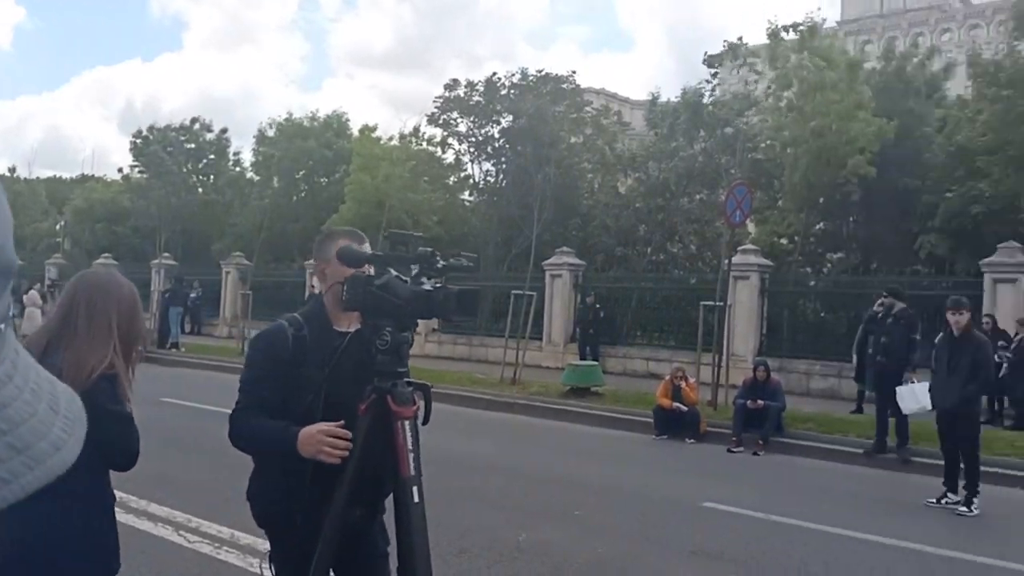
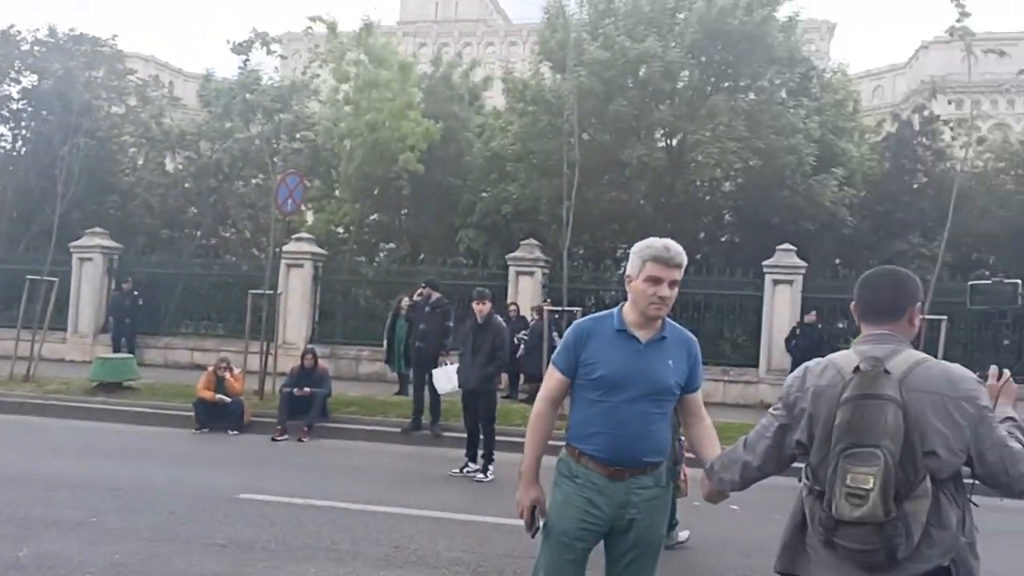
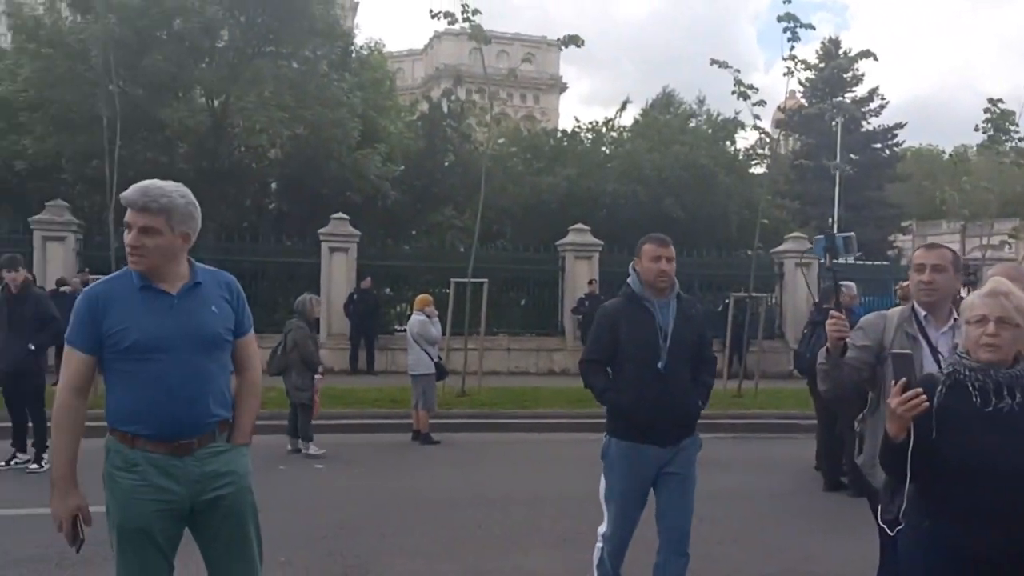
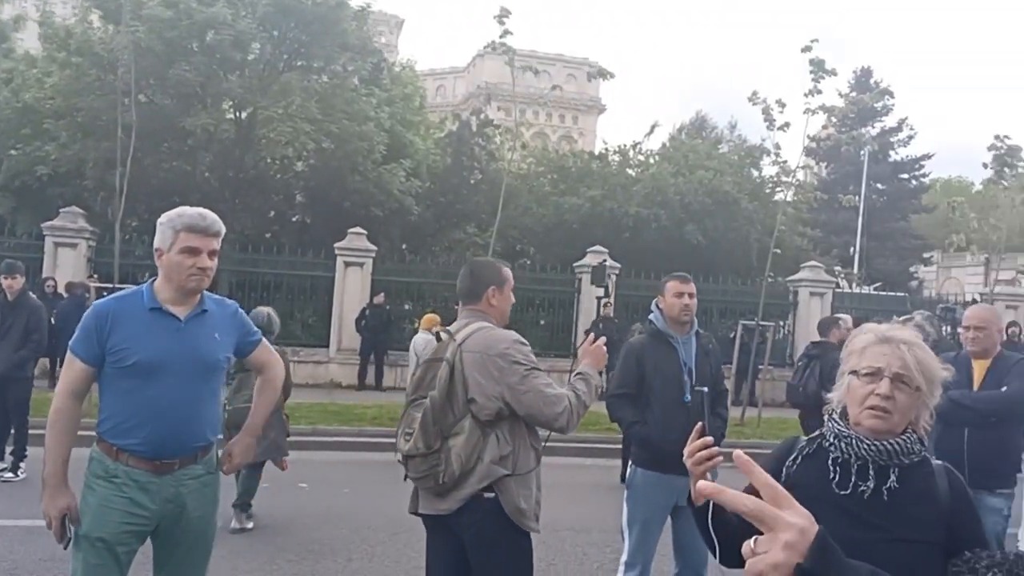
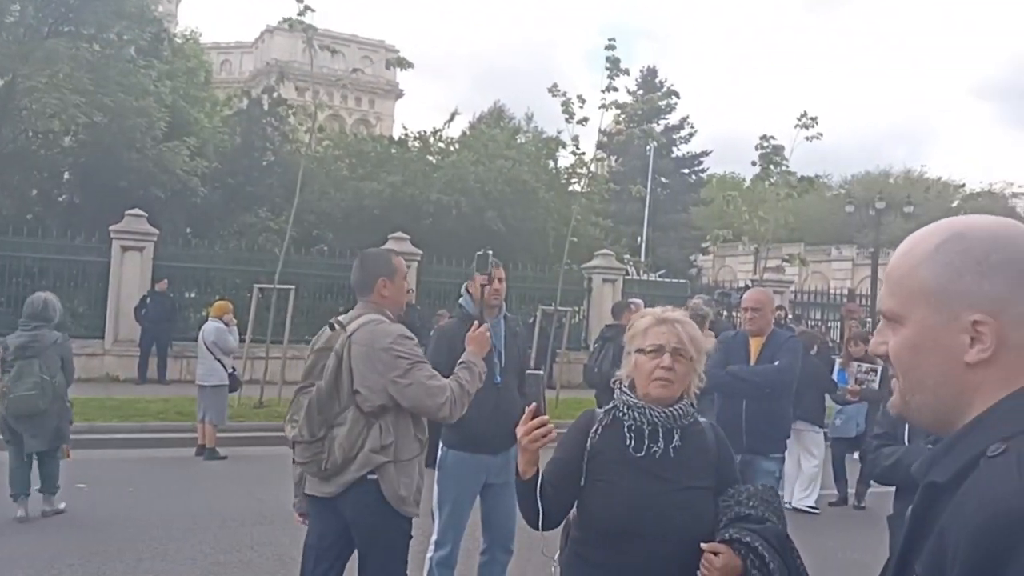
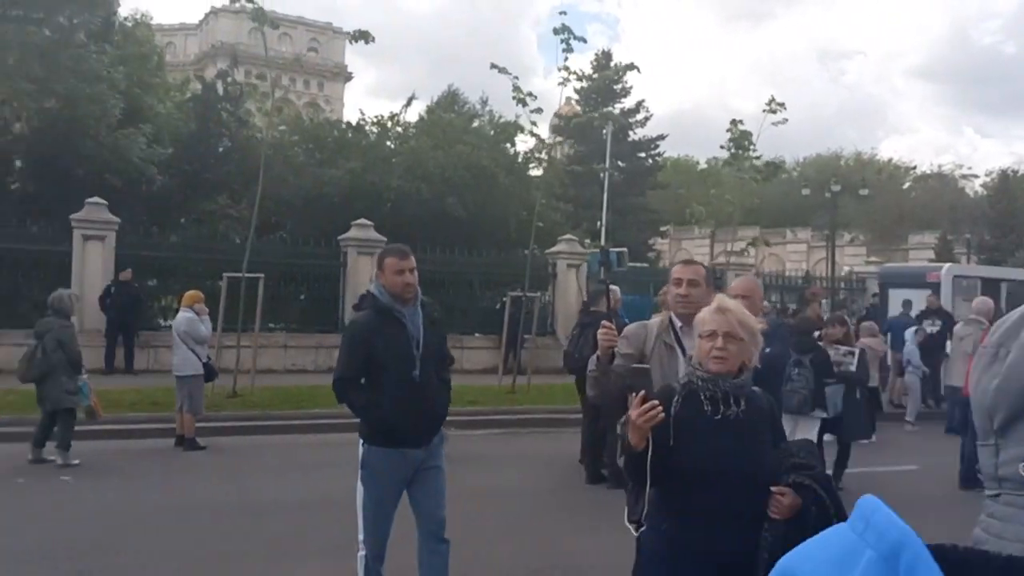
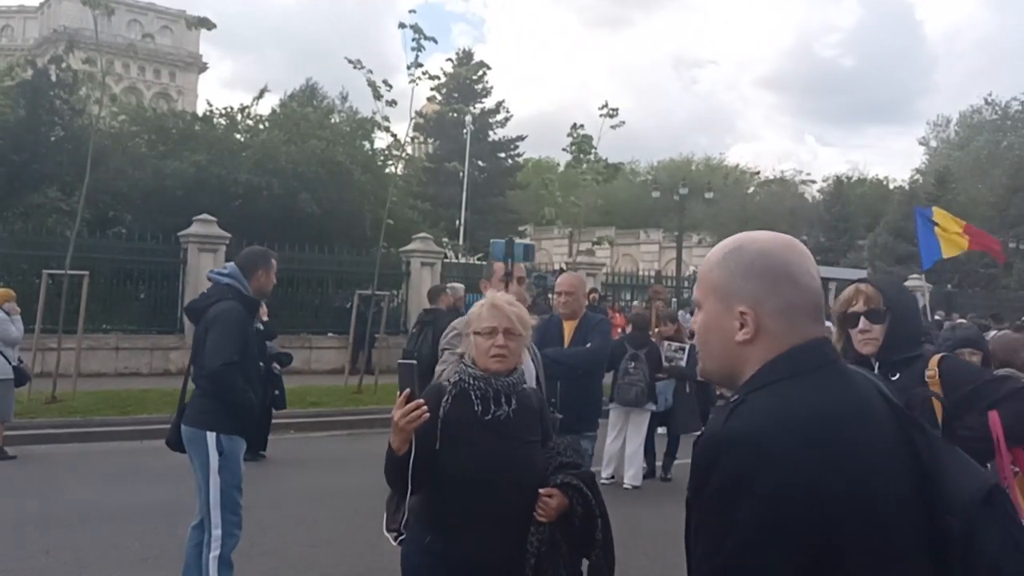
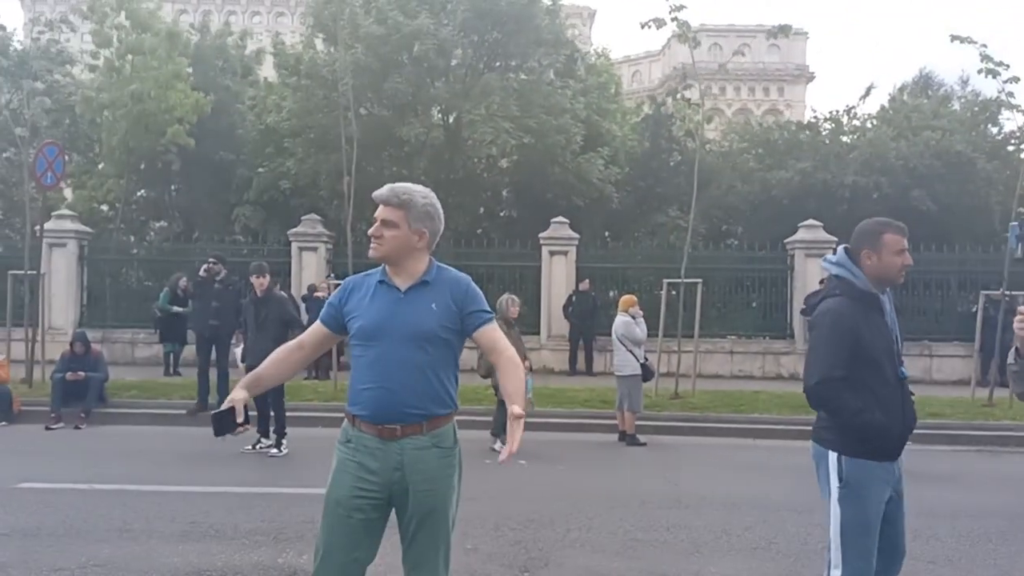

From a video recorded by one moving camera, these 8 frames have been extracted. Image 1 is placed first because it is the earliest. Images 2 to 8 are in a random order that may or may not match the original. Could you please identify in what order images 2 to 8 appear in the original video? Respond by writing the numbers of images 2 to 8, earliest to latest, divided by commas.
2, 4, 5, 7, 6, 3, 8
